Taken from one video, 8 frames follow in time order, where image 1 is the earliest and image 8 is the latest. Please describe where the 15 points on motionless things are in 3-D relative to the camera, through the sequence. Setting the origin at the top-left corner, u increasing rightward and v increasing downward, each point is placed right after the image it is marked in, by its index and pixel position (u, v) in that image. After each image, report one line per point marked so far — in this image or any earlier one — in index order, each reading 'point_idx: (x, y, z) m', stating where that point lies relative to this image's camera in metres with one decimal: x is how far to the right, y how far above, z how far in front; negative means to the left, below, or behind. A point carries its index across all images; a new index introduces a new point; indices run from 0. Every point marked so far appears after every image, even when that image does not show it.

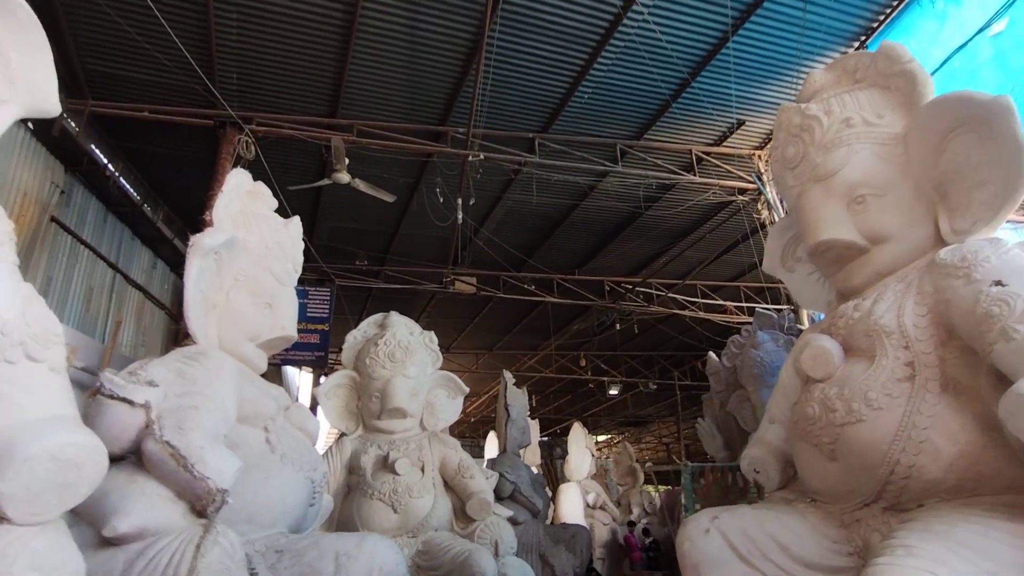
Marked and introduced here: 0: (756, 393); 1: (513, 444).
0: (+1.8, -0.8, +4.4) m
1: (0.0, -1.3, +5.0) m
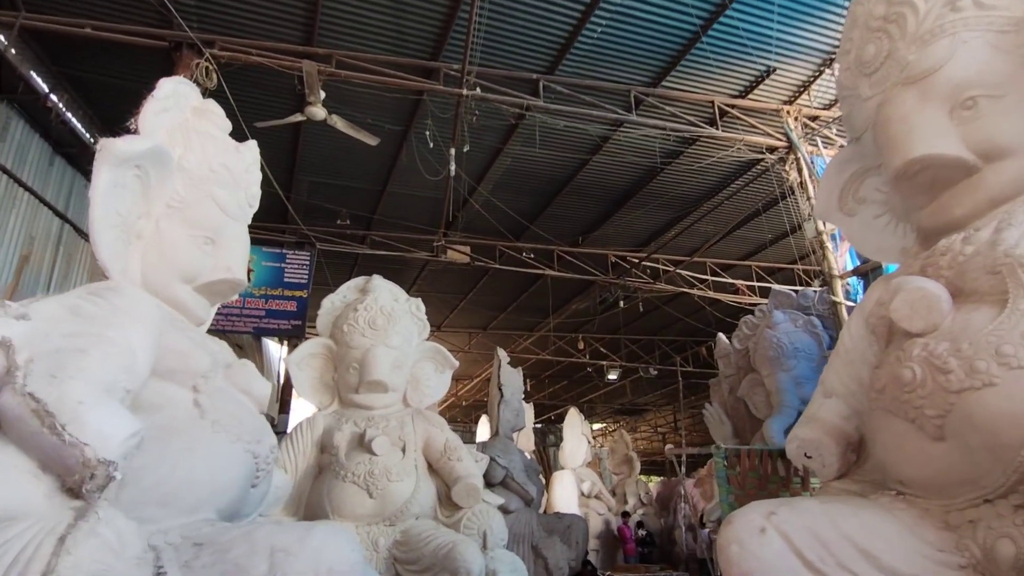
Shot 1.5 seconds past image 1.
0: (+1.8, -0.6, +4.0) m
1: (-0.1, -1.1, +4.6) m
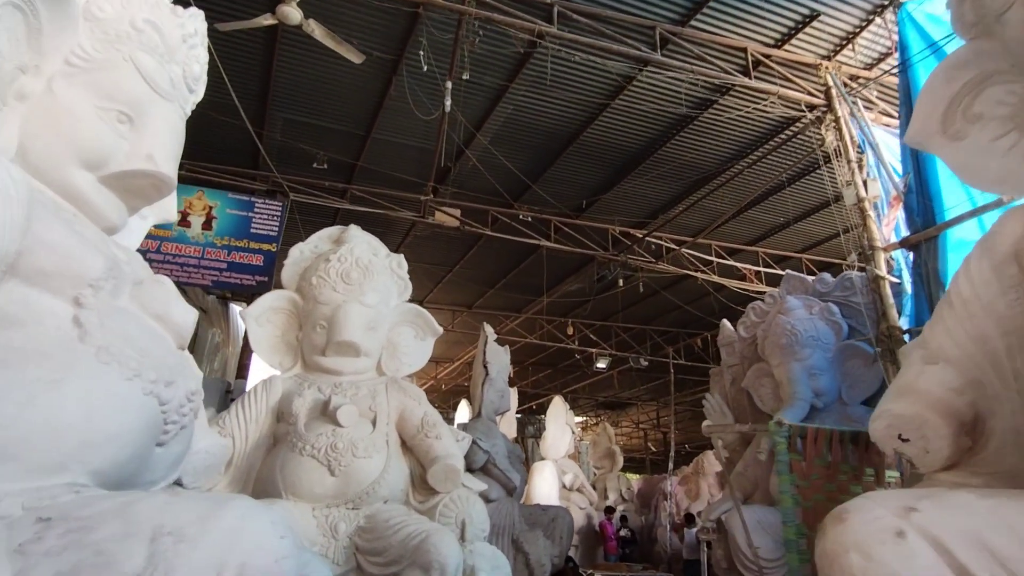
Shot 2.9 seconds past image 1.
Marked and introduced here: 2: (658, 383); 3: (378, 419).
0: (+1.7, -0.5, +3.7) m
1: (-0.2, -0.9, +4.2) m
2: (+2.9, -1.8, +11.7) m
3: (-0.6, -0.6, +2.5) m
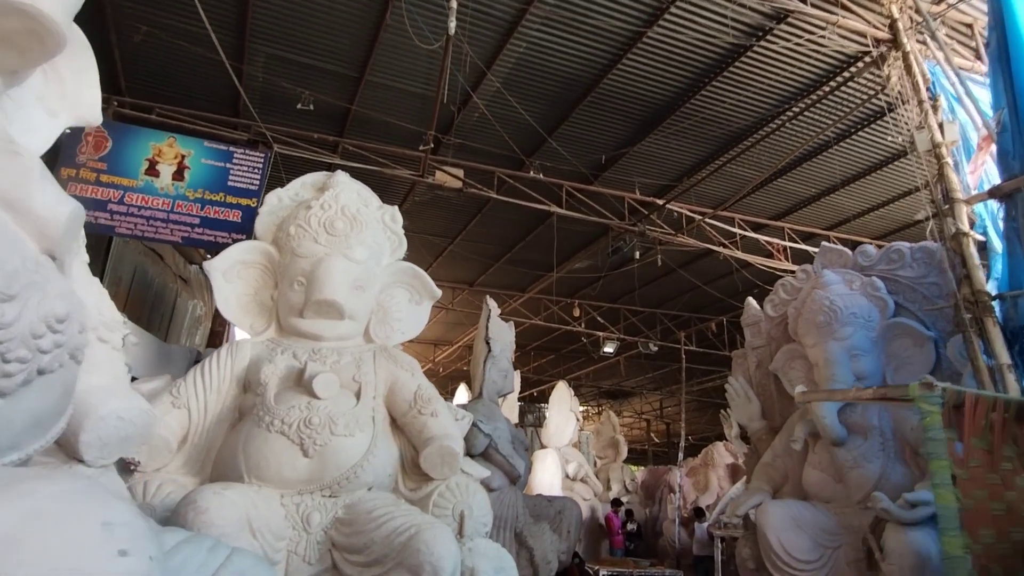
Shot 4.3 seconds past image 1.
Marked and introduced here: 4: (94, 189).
0: (+1.7, -0.3, +3.3) m
1: (-0.1, -0.7, +3.8) m
2: (+2.9, -1.6, +11.4) m
3: (-0.5, -0.4, +2.1) m
4: (-2.7, +0.7, +3.8) m
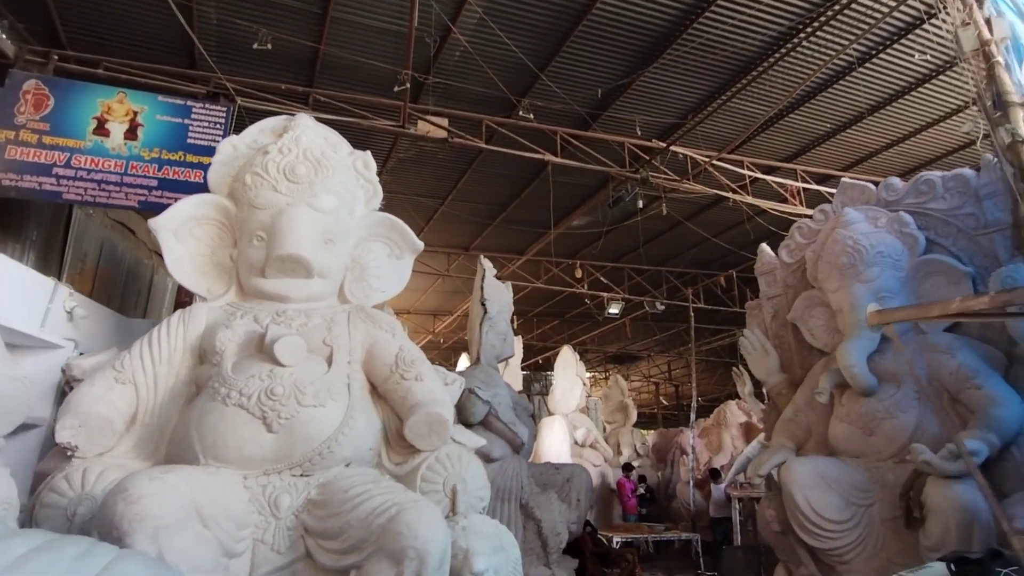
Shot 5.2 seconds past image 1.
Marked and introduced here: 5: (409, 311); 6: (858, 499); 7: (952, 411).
0: (+1.7, 0.0, +3.0) m
1: (-0.1, -0.4, +3.6) m
2: (+3.0, -0.8, +11.1) m
3: (-0.6, -0.2, +1.9) m
4: (-2.8, +0.8, +3.5) m
5: (-1.8, -0.4, +10.3) m
6: (+1.6, -1.0, +2.7) m
7: (+2.0, -0.6, +2.7) m
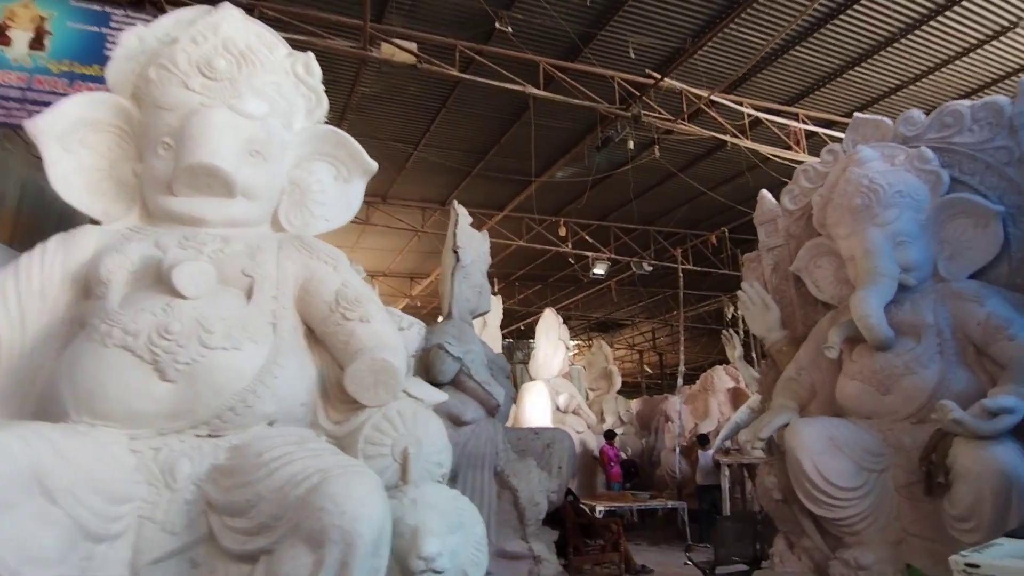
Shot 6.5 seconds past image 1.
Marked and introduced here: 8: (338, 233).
0: (+1.6, +0.2, +2.7) m
1: (-0.3, -0.1, +3.2) m
2: (+2.7, -0.2, +10.9) m
3: (-0.6, 0.0, +1.5) m
4: (-2.9, +1.1, +3.1) m
5: (-2.1, +0.3, +9.9) m
6: (+1.5, -0.7, +2.4) m
7: (+1.9, -0.3, +2.4) m
8: (-2.5, +0.8, +8.2) m
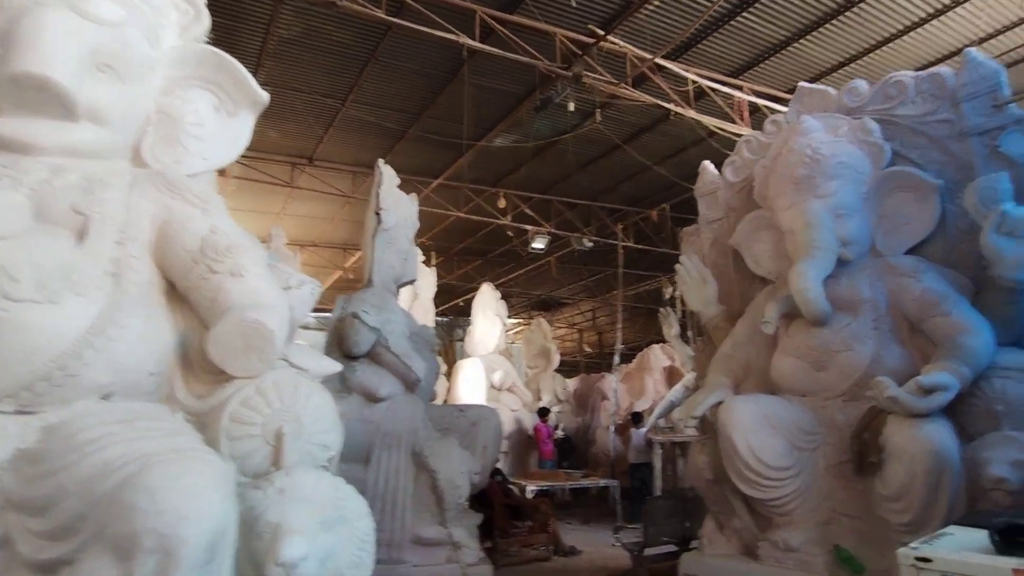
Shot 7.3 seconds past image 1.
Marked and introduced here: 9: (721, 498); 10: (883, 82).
0: (+1.3, +0.4, +2.6) m
1: (-0.6, +0.1, +2.9) m
2: (+1.6, +0.2, +10.8) m
3: (-0.8, +0.1, +1.2) m
4: (-3.2, +1.3, +2.5) m
5: (-3.1, +0.7, +9.4) m
6: (+1.2, -0.6, +2.4) m
7: (+1.6, -0.2, +2.4) m
8: (-3.2, +1.2, +7.7) m
9: (+0.9, -0.9, +2.6) m
10: (+1.7, +0.9, +2.7) m
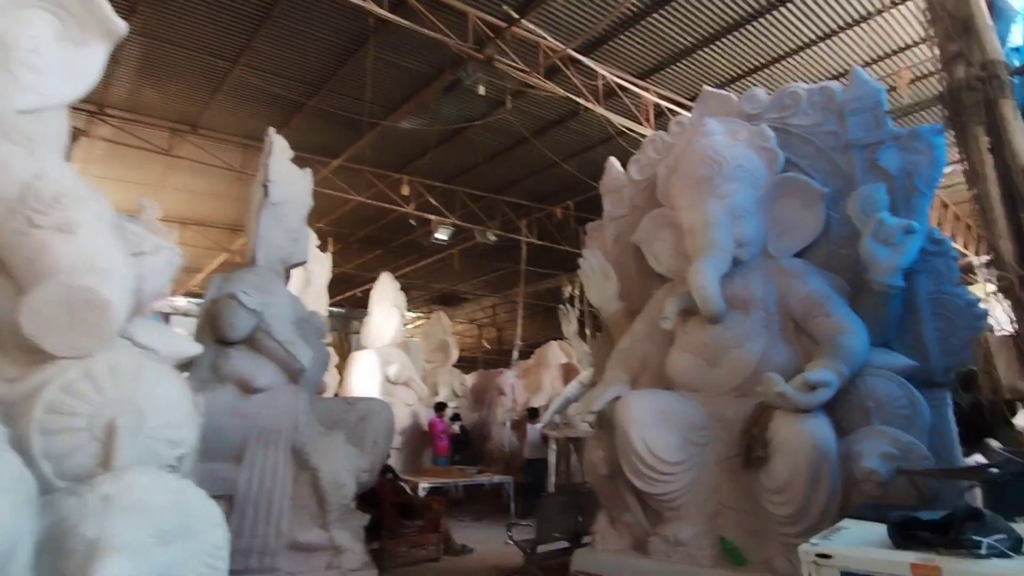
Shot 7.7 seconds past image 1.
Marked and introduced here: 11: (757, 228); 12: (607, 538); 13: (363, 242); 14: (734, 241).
0: (+0.8, +0.4, +2.7) m
1: (-1.1, +0.2, +2.7) m
2: (-0.2, +0.3, +10.8) m
3: (-1.0, +0.2, +0.9) m
4: (-3.5, +1.5, +1.8) m
5: (-4.6, +1.0, +8.7) m
6: (+0.7, -0.6, +2.4) m
7: (+1.2, -0.2, +2.5) m
8: (-4.4, +1.4, +6.9) m
9: (+0.5, -0.9, +2.6) m
10: (+1.3, +0.9, +2.8) m
11: (+1.1, +0.3, +2.6) m
12: (+0.4, -1.1, +2.6) m
13: (-2.4, +0.7, +9.6) m
14: (+1.0, +0.2, +2.6) m
